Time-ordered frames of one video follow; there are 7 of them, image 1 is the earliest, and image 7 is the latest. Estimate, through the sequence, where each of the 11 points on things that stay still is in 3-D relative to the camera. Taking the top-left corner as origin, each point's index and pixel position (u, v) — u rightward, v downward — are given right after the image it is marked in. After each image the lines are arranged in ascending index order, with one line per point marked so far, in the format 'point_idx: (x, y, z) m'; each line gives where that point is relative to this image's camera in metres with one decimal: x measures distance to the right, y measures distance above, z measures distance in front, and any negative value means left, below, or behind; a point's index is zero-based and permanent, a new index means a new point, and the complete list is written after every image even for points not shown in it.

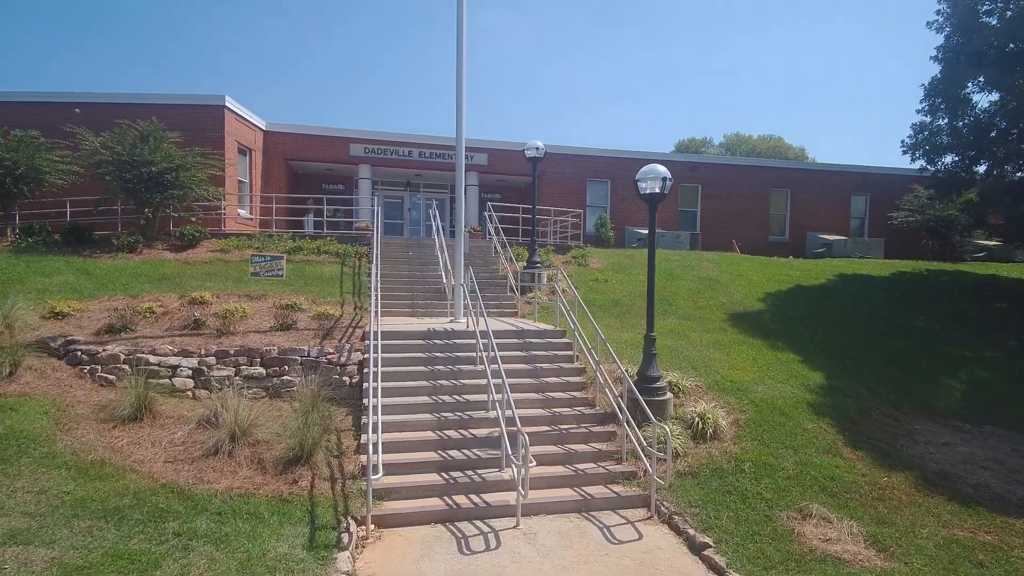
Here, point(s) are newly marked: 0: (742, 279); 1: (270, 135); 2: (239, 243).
0: (+6.2, +0.3, +16.0) m
1: (-8.0, +5.1, +20.0) m
2: (-6.6, +1.1, +14.5) m
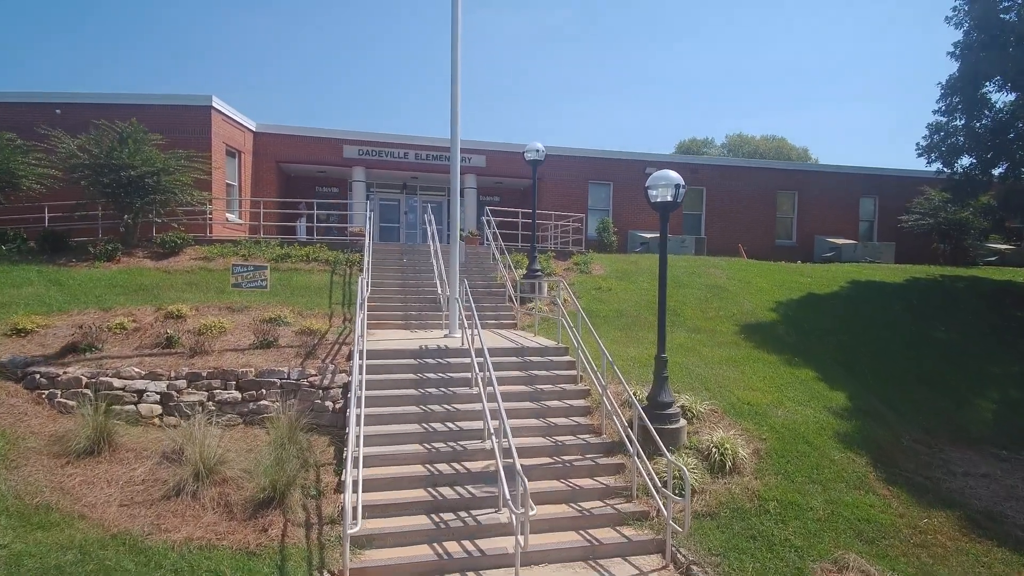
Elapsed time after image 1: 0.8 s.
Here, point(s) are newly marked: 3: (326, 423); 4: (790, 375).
0: (+6.1, 0.0, +15.3) m
1: (-8.1, +4.9, +19.3) m
2: (-6.6, +0.9, +13.8) m
3: (-2.3, -1.7, +7.5) m
4: (+4.4, -1.4, +9.5) m
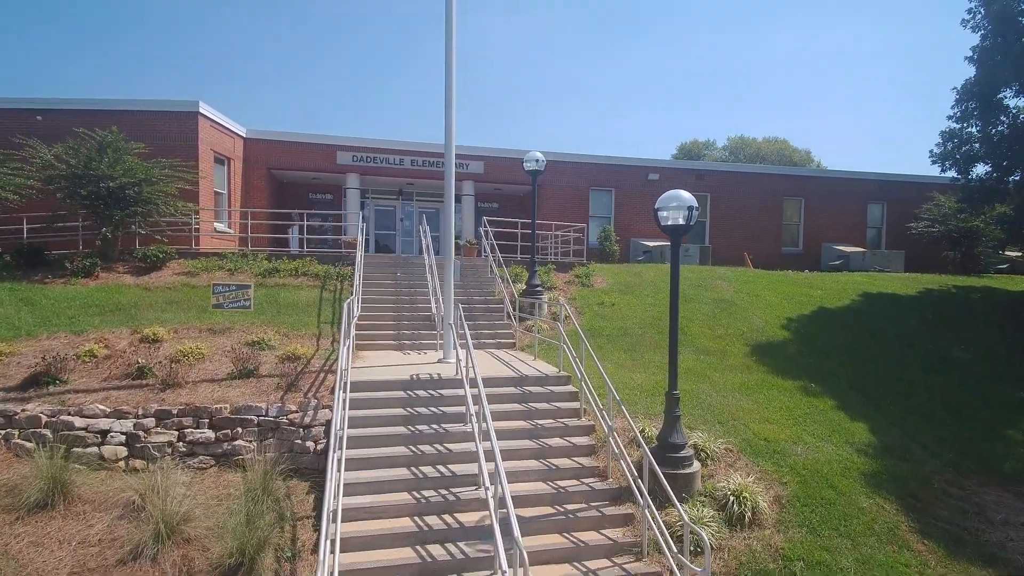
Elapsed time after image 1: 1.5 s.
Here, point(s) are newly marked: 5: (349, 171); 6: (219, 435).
0: (+6.1, -0.3, +14.7) m
1: (-8.1, +4.5, +18.6) m
2: (-6.7, +0.5, +13.2) m
3: (-2.4, -2.0, +6.9) m
4: (+4.4, -1.7, +8.9) m
5: (-5.3, +3.8, +19.5) m
6: (-3.4, -1.7, +7.0) m
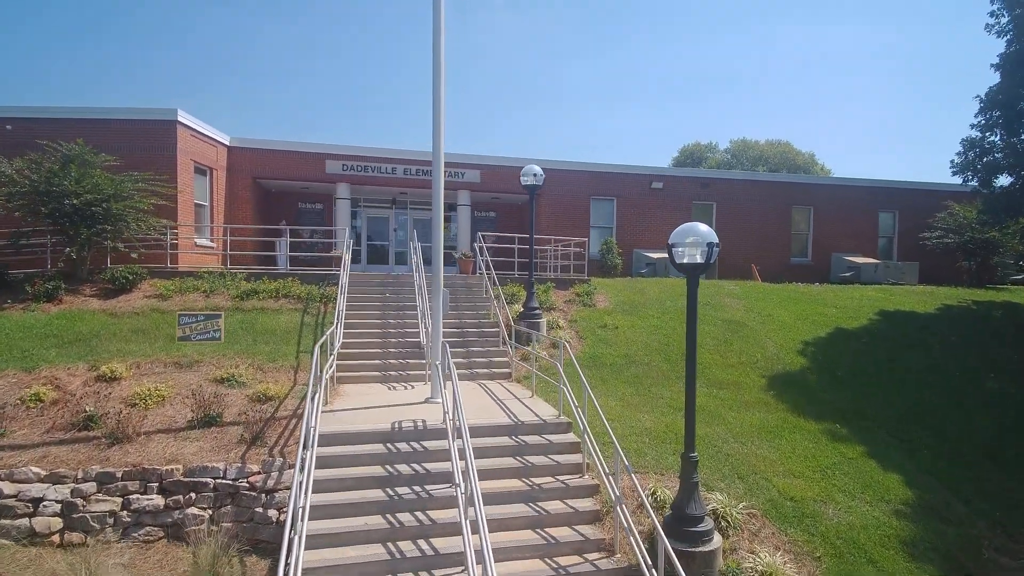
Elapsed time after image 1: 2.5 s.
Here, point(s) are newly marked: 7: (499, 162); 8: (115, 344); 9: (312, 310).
0: (+6.0, -0.8, +13.8) m
1: (-8.2, +4.0, +17.8) m
2: (-6.7, +0.1, +12.3) m
3: (-2.4, -2.5, +6.0) m
4: (+4.3, -2.2, +8.0) m
5: (-5.4, +3.3, +18.6) m
6: (-3.5, -2.2, +6.1) m
7: (-0.4, +4.2, +19.9) m
8: (-6.5, -0.9, +9.8) m
9: (-4.0, -0.4, +12.0) m
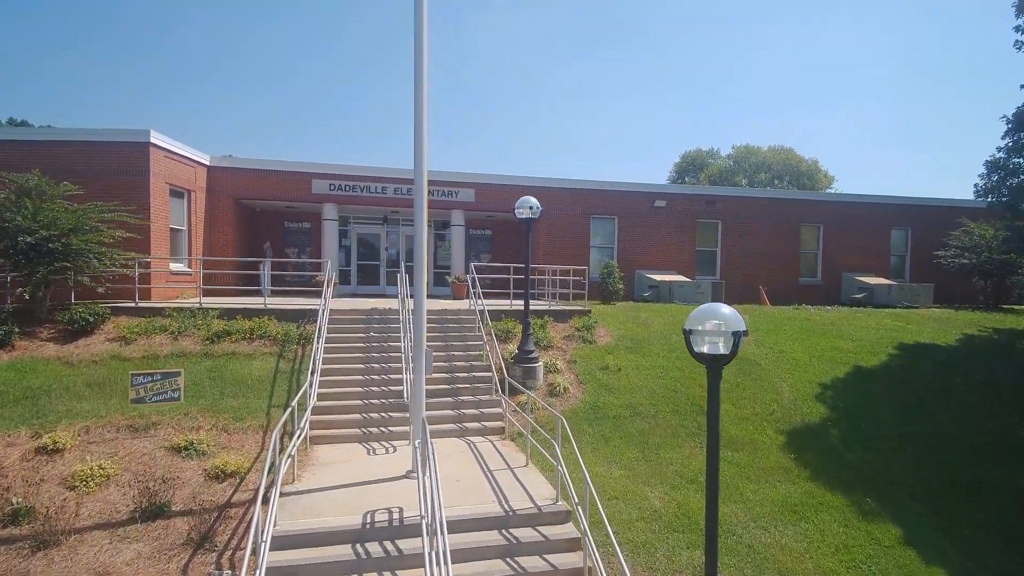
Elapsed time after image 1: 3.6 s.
0: (+5.9, -1.5, +12.9) m
1: (-8.3, +3.3, +16.8) m
2: (-6.8, -0.7, +11.4) m
3: (-2.5, -3.3, +5.1) m
4: (+4.2, -2.9, +7.0) m
5: (-5.5, +2.6, +17.7) m
6: (-3.6, -2.9, +5.2) m
7: (-0.5, +3.4, +18.9) m
8: (-6.6, -1.7, +8.8) m
9: (-4.1, -1.2, +11.1) m
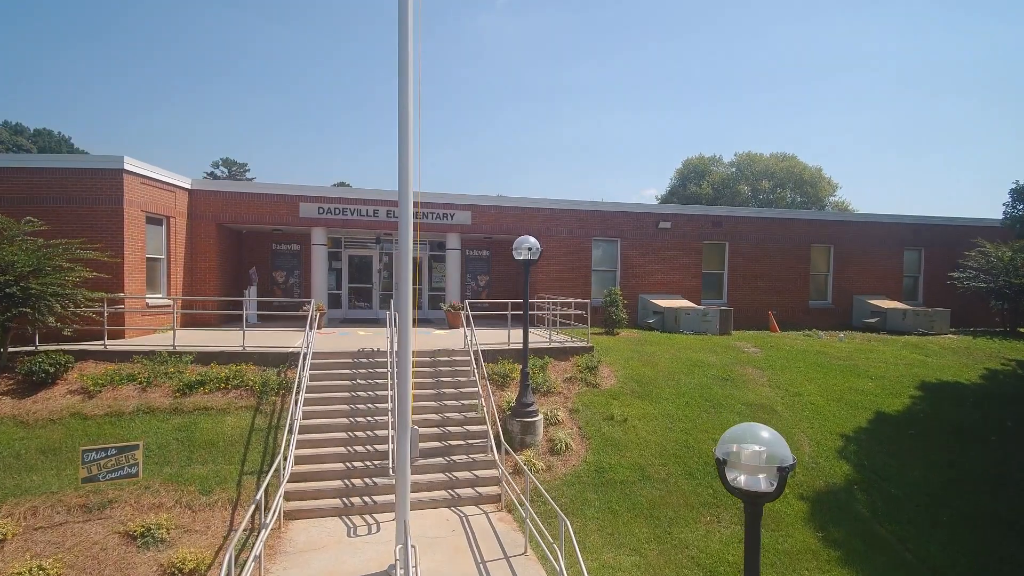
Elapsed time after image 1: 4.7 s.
0: (+5.9, -2.3, +12.0) m
1: (-8.4, +2.5, +15.9) m
2: (-6.9, -1.5, +10.5) m
3: (-2.6, -4.1, +4.2) m
4: (+4.2, -3.7, +6.2) m
5: (-5.6, +1.8, +16.8) m
6: (-3.6, -3.7, +4.3) m
7: (-0.6, +2.6, +18.1) m
8: (-6.6, -2.5, +8.0) m
9: (-4.2, -2.0, +10.2) m
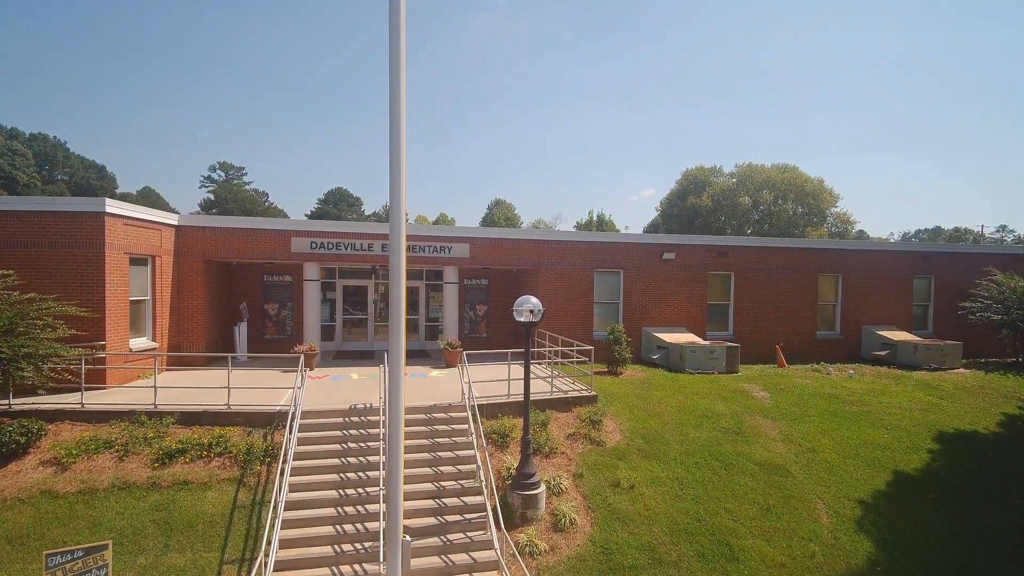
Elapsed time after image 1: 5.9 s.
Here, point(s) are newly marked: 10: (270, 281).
0: (+5.9, -3.3, +11.4) m
1: (-8.4, +1.5, +15.3) m
2: (-6.9, -2.5, +9.9) m
3: (-2.6, -5.1, +3.6) m
4: (+4.2, -4.7, +5.6) m
5: (-5.6, +0.8, +16.2) m
6: (-3.6, -4.7, +3.7) m
7: (-0.6, +1.6, +17.5) m
8: (-6.6, -3.5, +7.3) m
9: (-4.1, -3.0, +9.6) m
10: (-7.2, +0.1, +17.8) m
